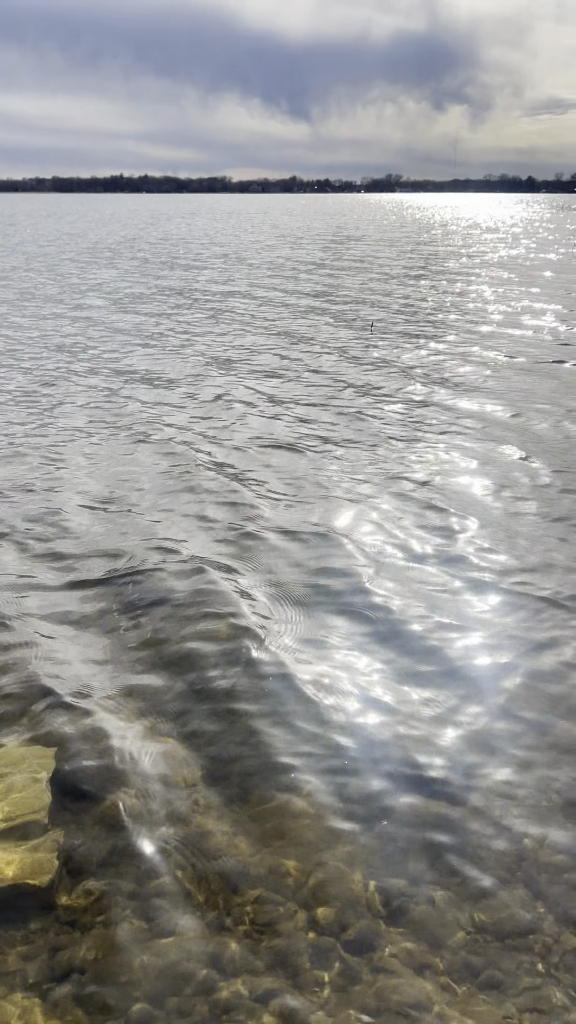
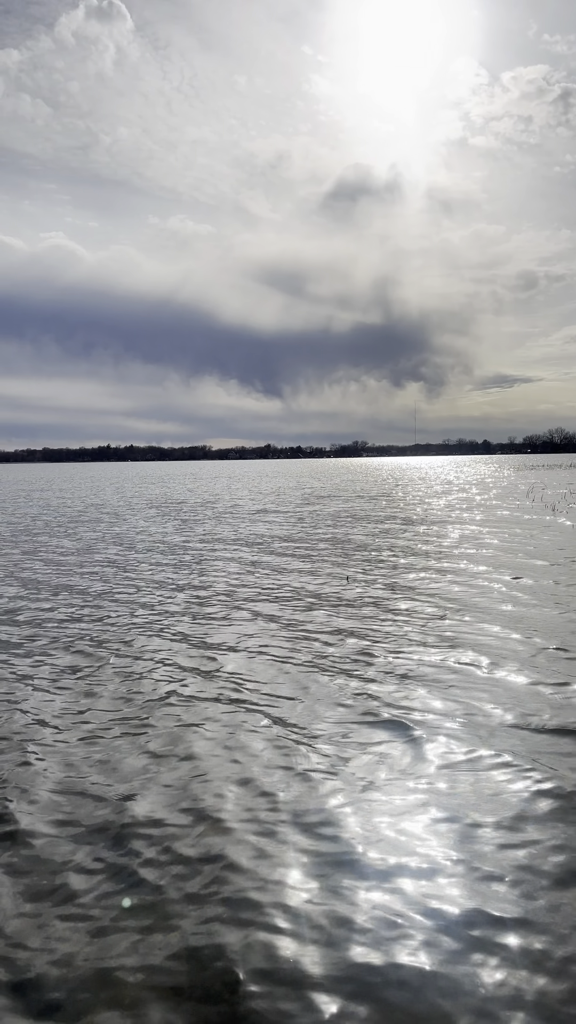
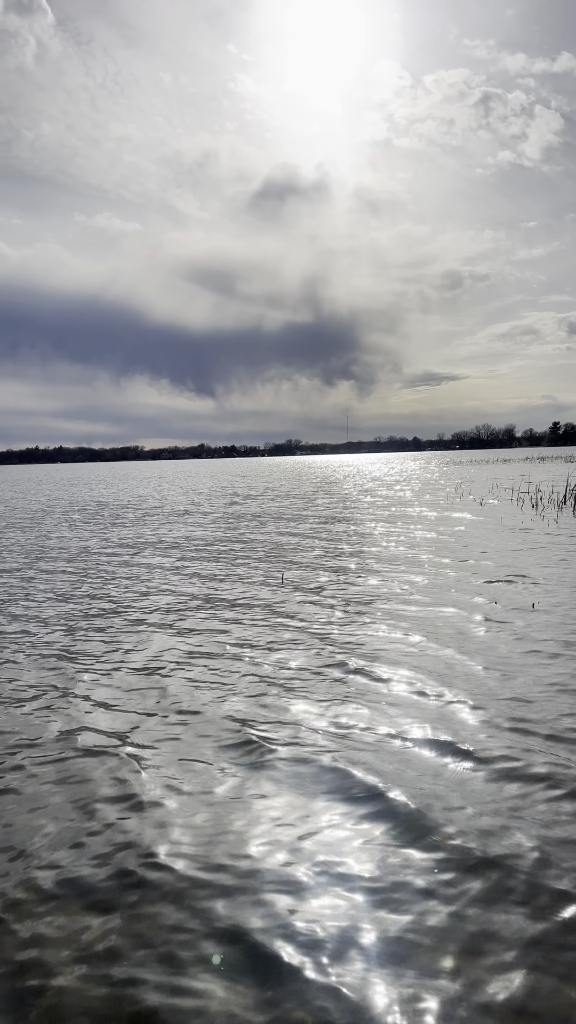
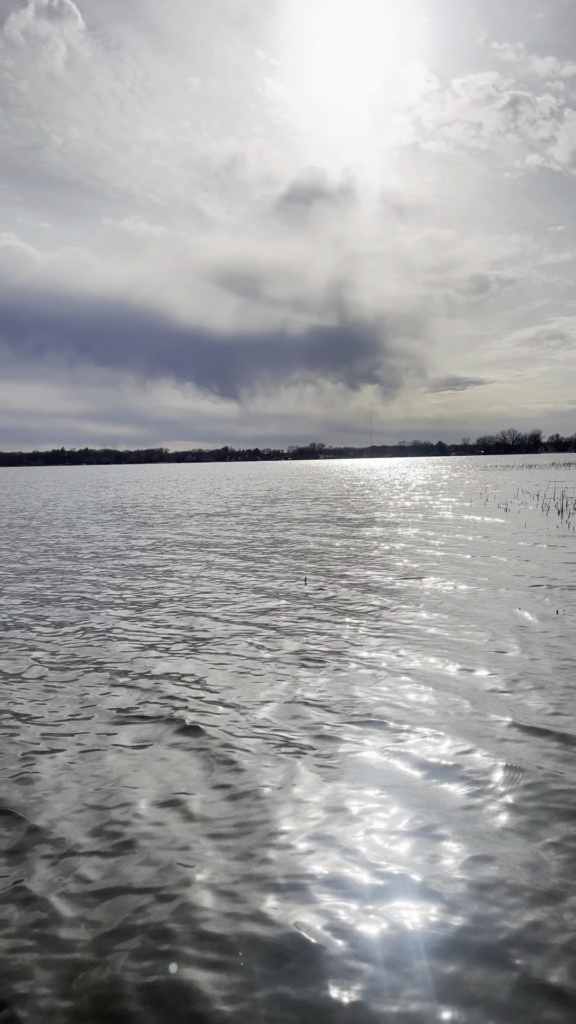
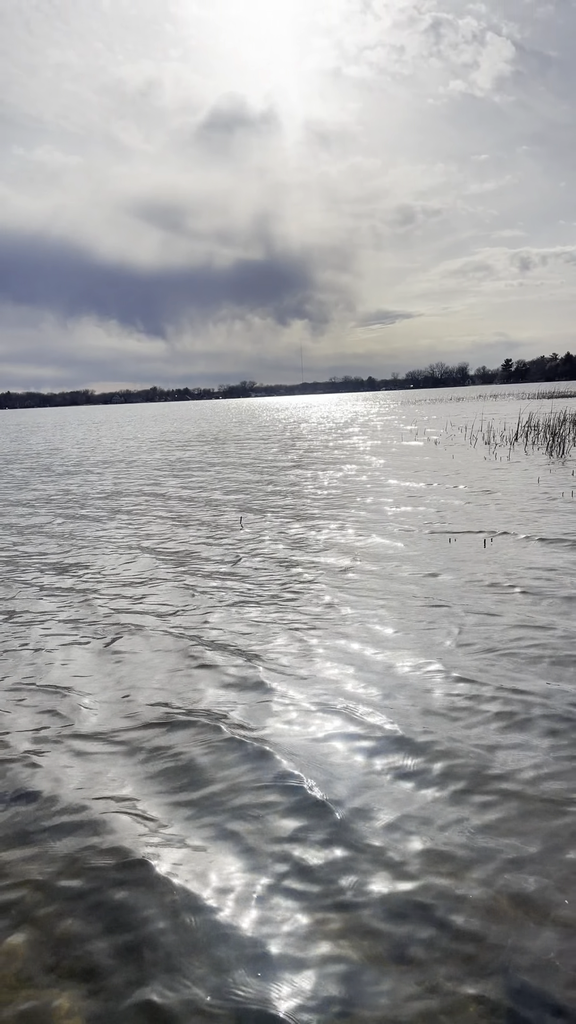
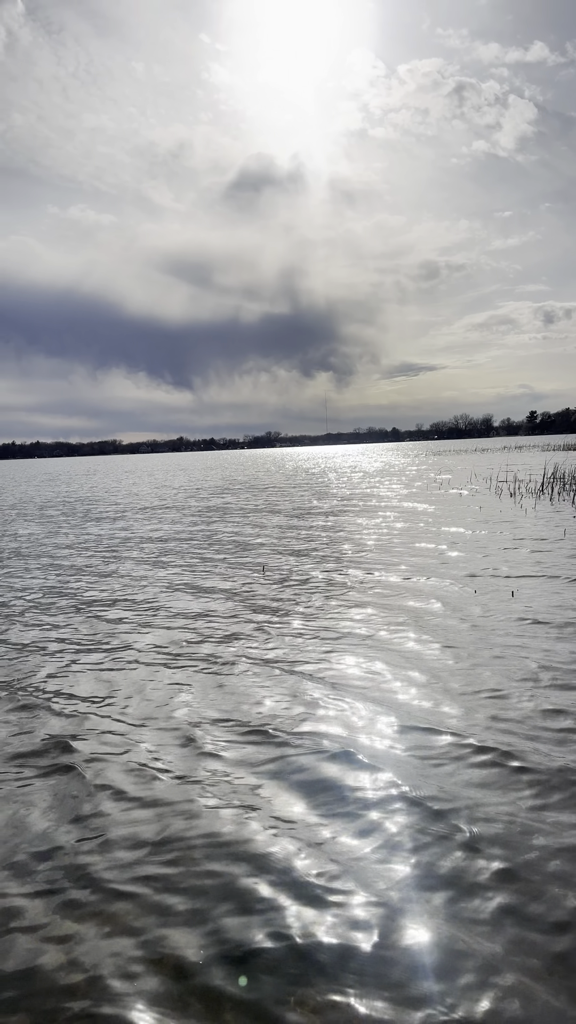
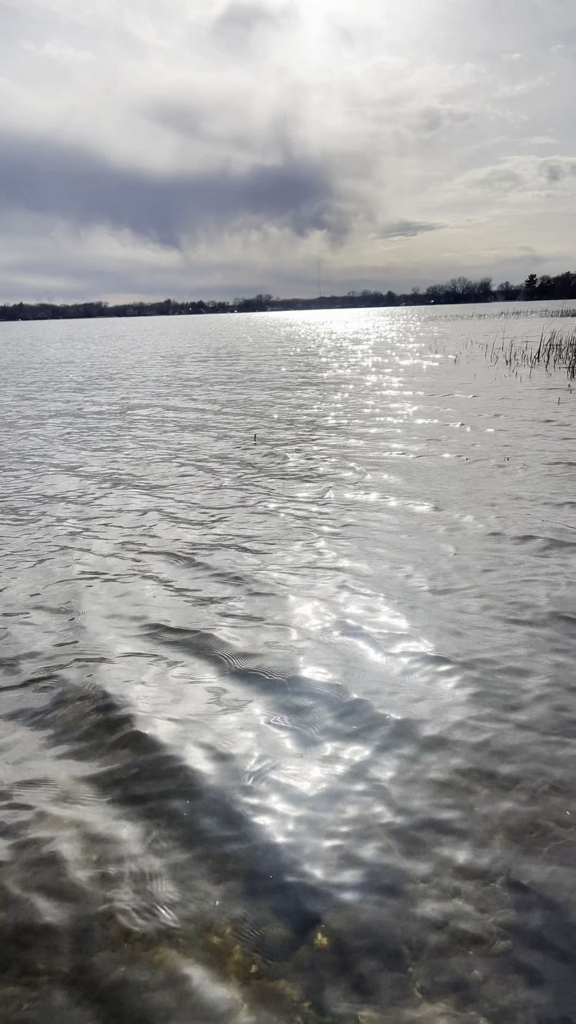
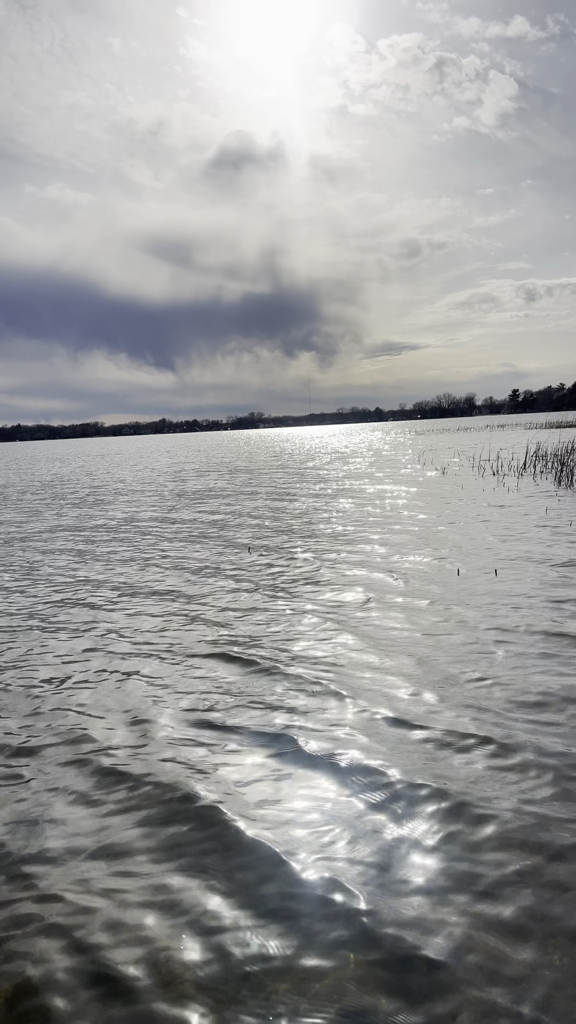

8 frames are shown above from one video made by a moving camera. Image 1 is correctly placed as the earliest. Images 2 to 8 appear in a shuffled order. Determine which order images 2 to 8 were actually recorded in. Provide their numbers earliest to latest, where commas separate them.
7, 5, 8, 6, 3, 4, 2
